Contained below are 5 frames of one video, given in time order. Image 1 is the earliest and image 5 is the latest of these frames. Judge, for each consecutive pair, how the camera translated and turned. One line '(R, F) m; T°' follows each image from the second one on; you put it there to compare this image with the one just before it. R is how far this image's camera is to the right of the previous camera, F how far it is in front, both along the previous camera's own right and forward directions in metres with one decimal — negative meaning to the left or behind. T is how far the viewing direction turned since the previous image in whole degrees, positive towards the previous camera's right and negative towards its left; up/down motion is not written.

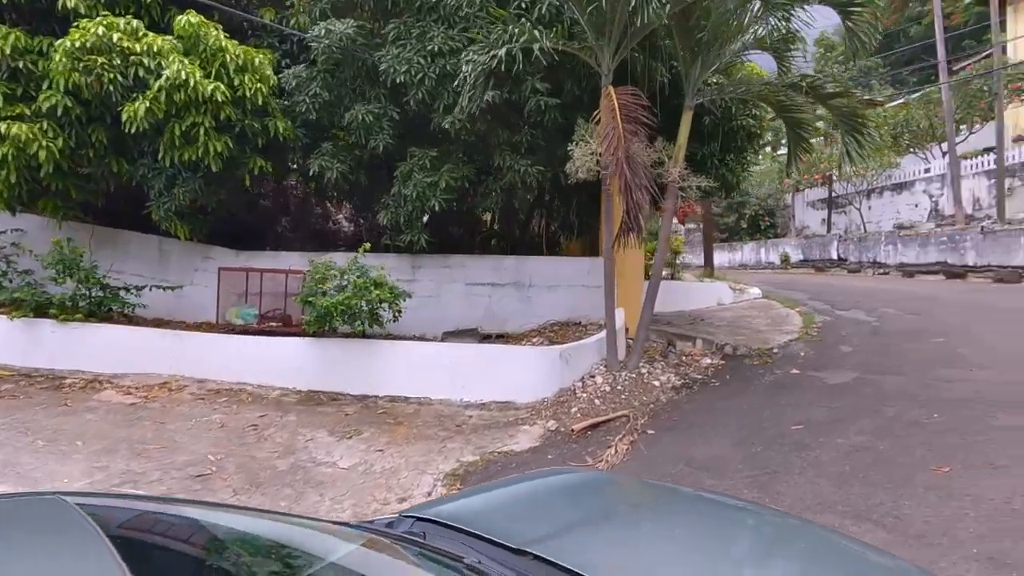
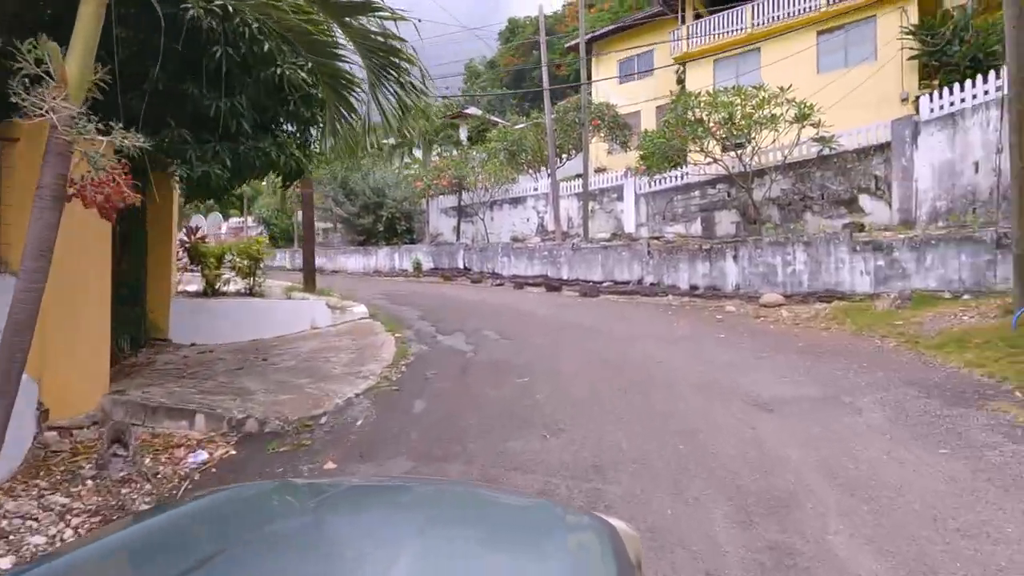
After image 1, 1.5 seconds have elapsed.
(+2.7, +2.7) m; +34°
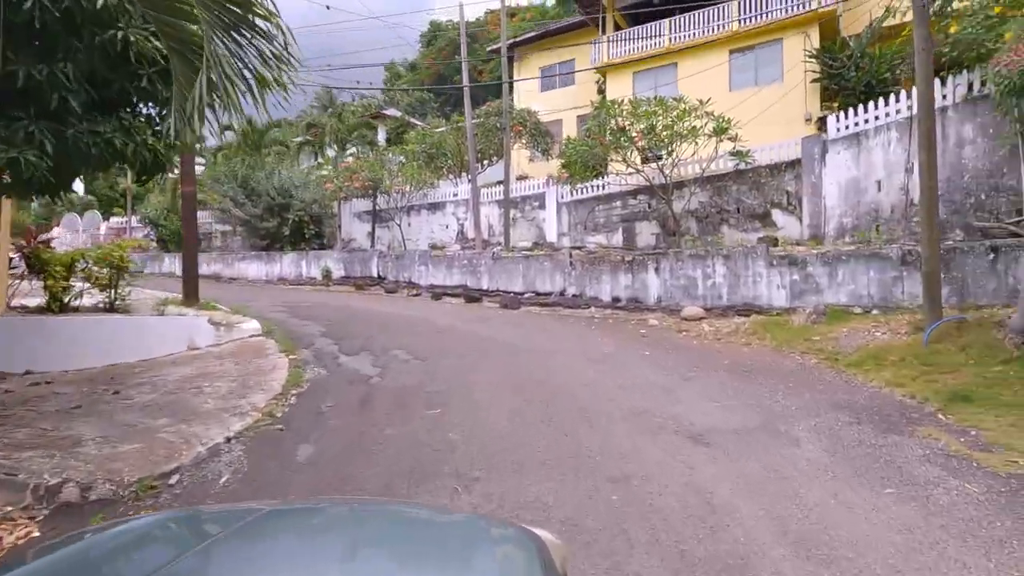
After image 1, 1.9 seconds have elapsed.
(+0.1, +0.8) m; +8°
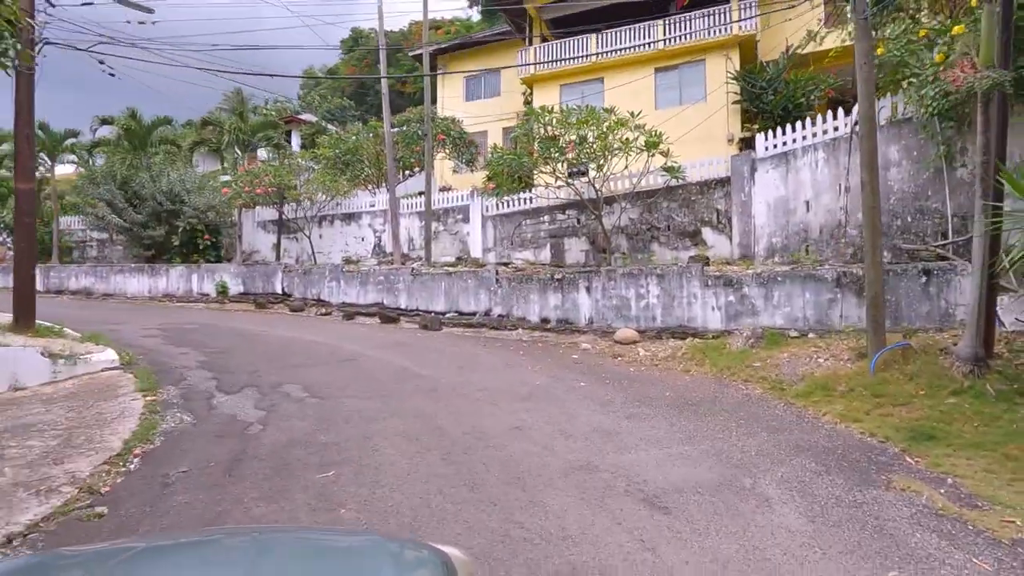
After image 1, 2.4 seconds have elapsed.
(+0.1, +1.2) m; +8°
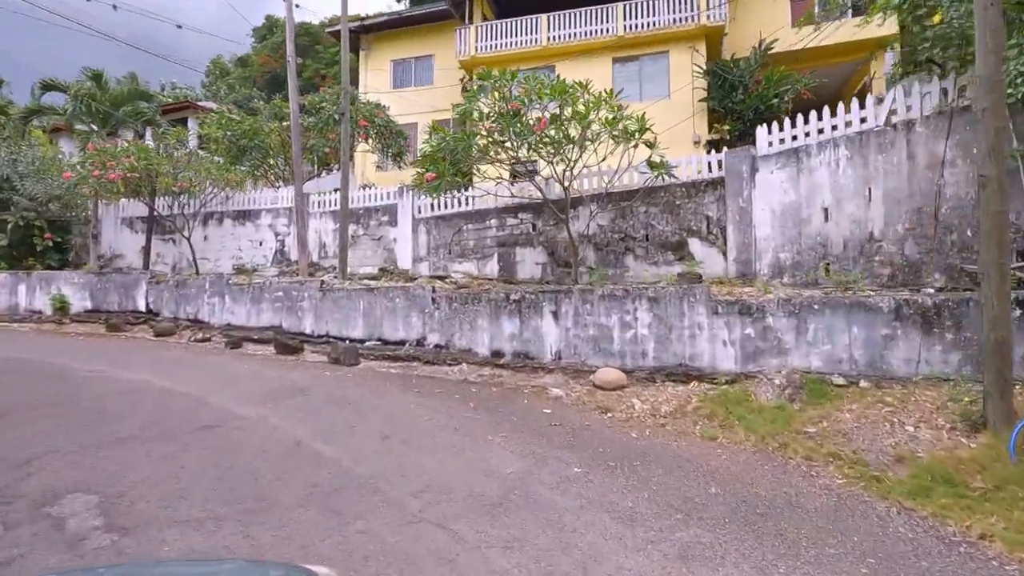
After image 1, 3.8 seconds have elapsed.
(-0.3, +3.0) m; +8°
